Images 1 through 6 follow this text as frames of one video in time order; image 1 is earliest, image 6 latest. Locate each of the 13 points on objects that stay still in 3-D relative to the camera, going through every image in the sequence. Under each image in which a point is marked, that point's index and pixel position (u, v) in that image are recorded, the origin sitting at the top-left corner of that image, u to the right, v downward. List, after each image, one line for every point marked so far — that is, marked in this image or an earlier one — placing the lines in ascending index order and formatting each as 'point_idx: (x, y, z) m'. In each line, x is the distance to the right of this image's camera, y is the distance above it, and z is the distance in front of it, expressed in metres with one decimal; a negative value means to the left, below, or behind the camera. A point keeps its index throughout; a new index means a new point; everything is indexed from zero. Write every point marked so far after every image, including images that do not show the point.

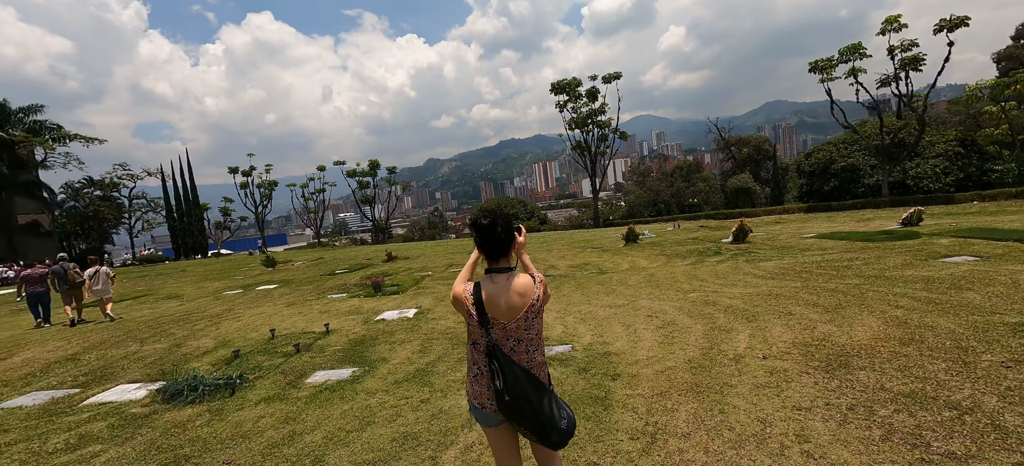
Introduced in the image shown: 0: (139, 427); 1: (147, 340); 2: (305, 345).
0: (-3.0, -1.6, +3.3) m
1: (-5.7, -1.7, +6.4) m
2: (-2.6, -1.4, +5.2) m
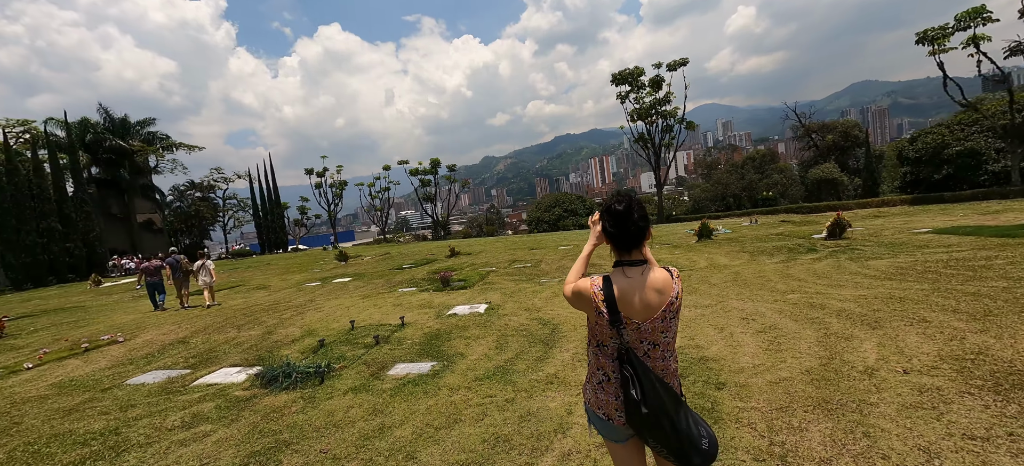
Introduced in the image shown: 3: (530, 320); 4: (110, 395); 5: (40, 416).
0: (-2.3, -1.5, +3.5) m
1: (-4.6, -1.6, +7.0) m
2: (-1.7, -1.3, +5.3) m
3: (+0.2, -1.2, +5.4) m
4: (-4.2, -1.7, +4.3) m
5: (-4.5, -1.7, +3.9) m
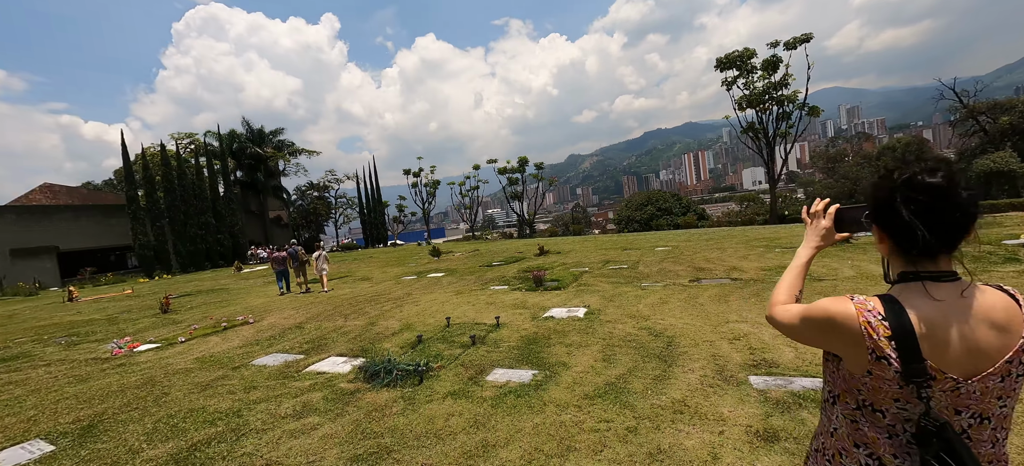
0: (-1.4, -1.4, +3.4) m
1: (-2.9, -1.5, +7.4) m
2: (-0.4, -1.3, +5.1) m
3: (+1.5, -1.2, +4.8) m
4: (-3.1, -1.6, +4.7) m
5: (-3.5, -1.6, +4.3) m
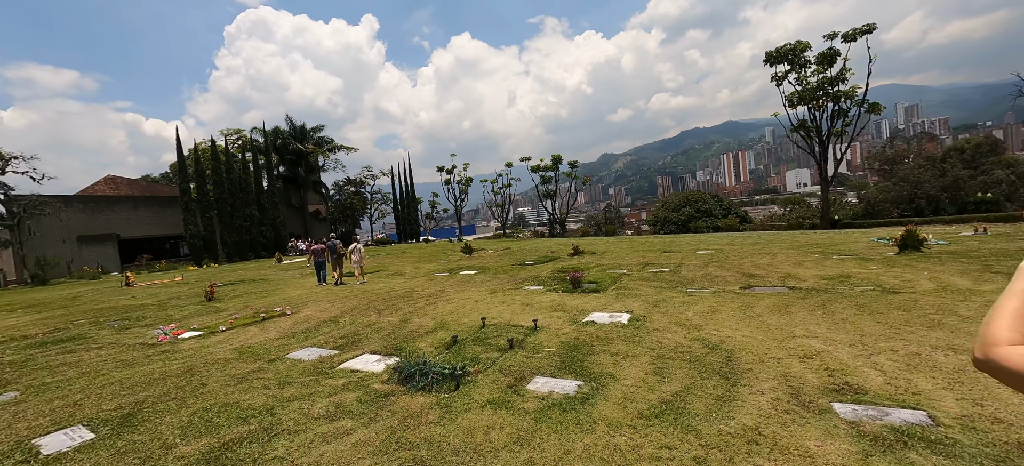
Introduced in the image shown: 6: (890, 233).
0: (-1.0, -1.4, +3.3) m
1: (-2.3, -1.4, +7.3) m
2: (+0.1, -1.3, +4.9) m
3: (+1.9, -1.2, +4.4) m
4: (-2.7, -1.5, +4.6) m
5: (-3.1, -1.5, +4.3) m
6: (+12.6, -0.1, +13.6) m
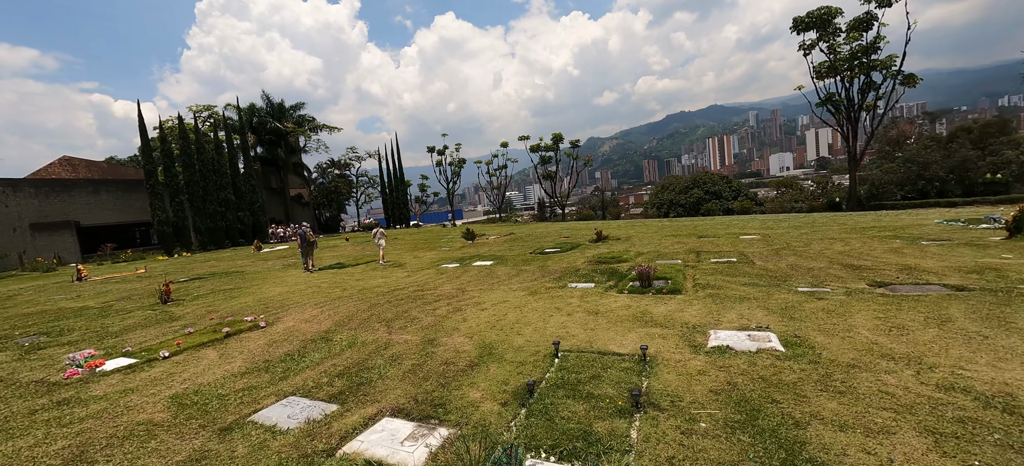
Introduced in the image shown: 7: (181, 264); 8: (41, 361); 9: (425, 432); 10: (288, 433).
0: (-0.2, -1.3, +1.4) m
1: (-1.5, -1.2, +5.3) m
2: (+0.9, -1.1, +3.0) m
3: (+2.8, -1.0, +2.6) m
4: (-1.8, -1.4, +2.7) m
5: (-2.2, -1.4, +2.3) m
6: (+13.1, +0.5, +12.1) m
7: (-14.4, -1.4, +17.6) m
8: (-6.1, -1.6, +5.3) m
9: (-0.6, -1.3, +2.7) m
10: (-1.5, -1.4, +2.8) m
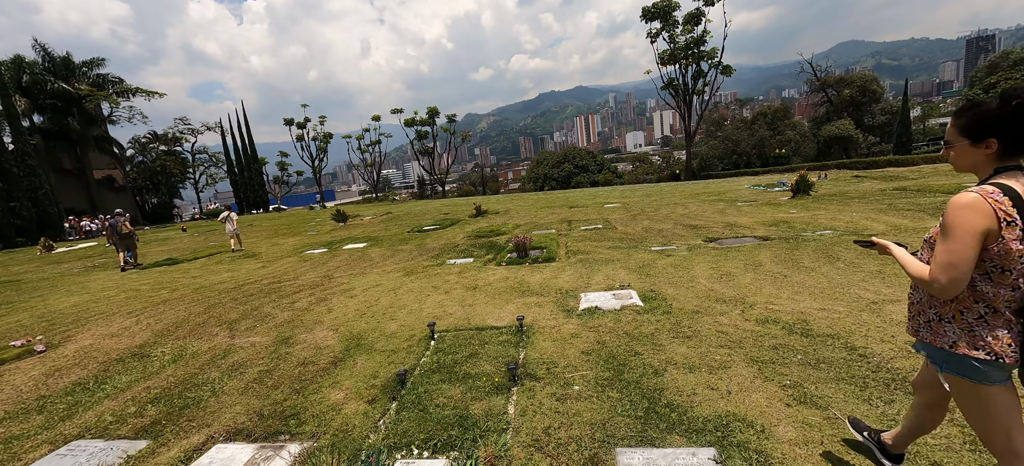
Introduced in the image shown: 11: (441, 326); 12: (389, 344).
0: (-0.5, -1.2, +1.1) m
1: (-3.0, -1.0, +4.5) m
2: (0.0, -0.9, +2.9) m
3: (+1.9, -0.7, +3.1) m
4: (-2.5, -1.4, +1.9) m
5: (-2.8, -1.4, +1.4) m
6: (+9.1, +1.8, +15.0) m
7: (-18.7, -1.4, +12.7) m
8: (-7.3, -1.7, +3.2) m
9: (-1.3, -1.2, +2.2) m
10: (-2.3, -1.3, +2.1) m
11: (-0.7, -0.8, +3.8) m
12: (-1.1, -0.9, +3.5) m
